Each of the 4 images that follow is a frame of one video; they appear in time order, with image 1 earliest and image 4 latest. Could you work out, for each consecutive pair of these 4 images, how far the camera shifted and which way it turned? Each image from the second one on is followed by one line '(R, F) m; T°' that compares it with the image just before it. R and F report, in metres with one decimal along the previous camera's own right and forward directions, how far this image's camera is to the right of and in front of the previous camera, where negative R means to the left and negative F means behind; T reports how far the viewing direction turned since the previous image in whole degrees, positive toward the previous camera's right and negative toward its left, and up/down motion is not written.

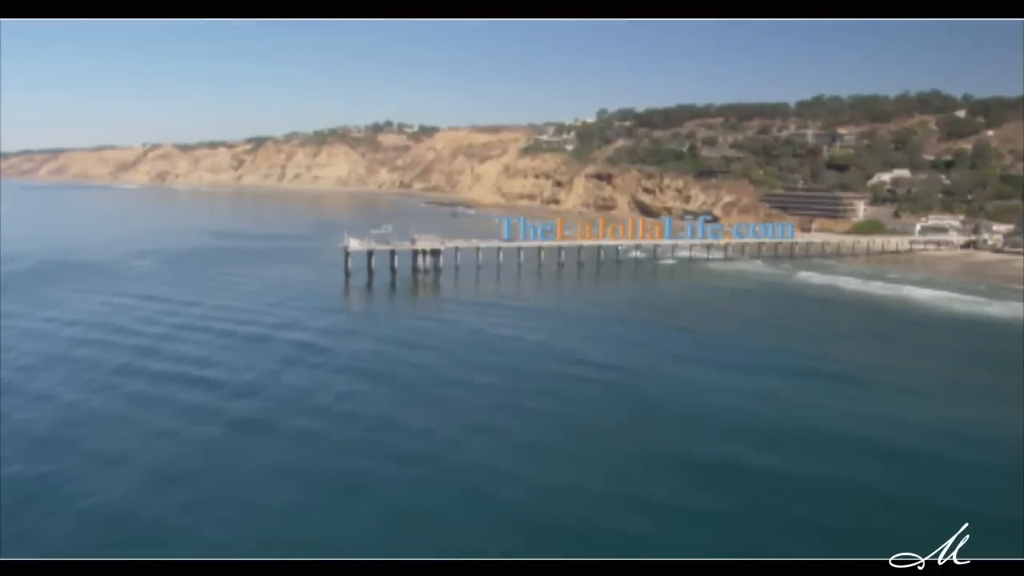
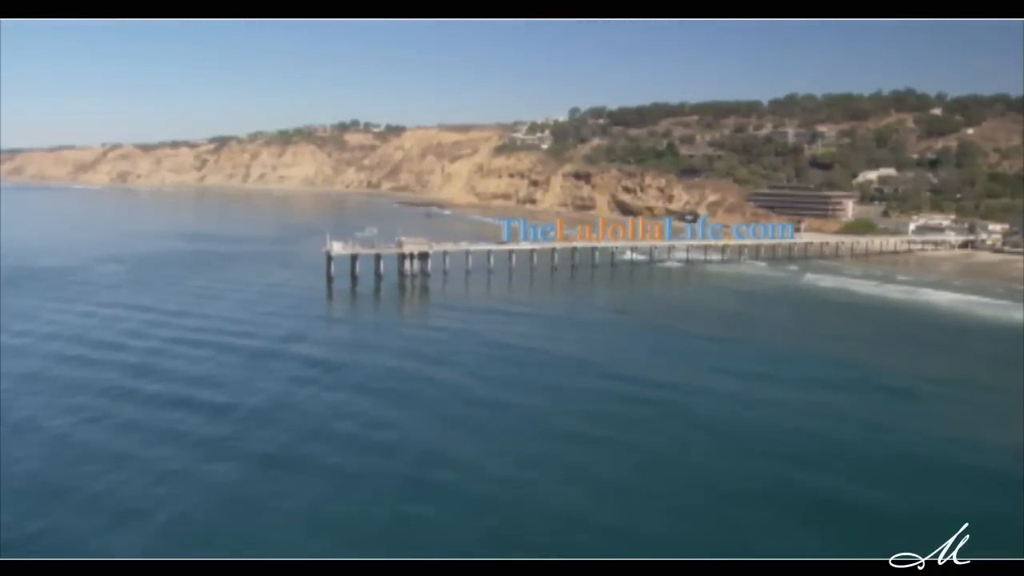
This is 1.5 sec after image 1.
(-1.0, +1.7) m; +2°
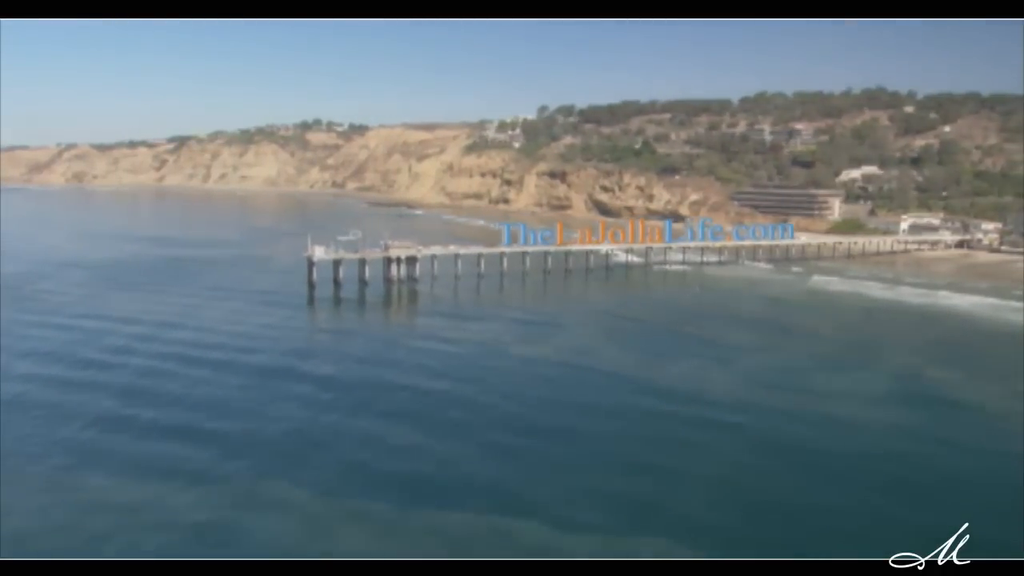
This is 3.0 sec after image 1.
(-1.1, +1.6) m; +2°
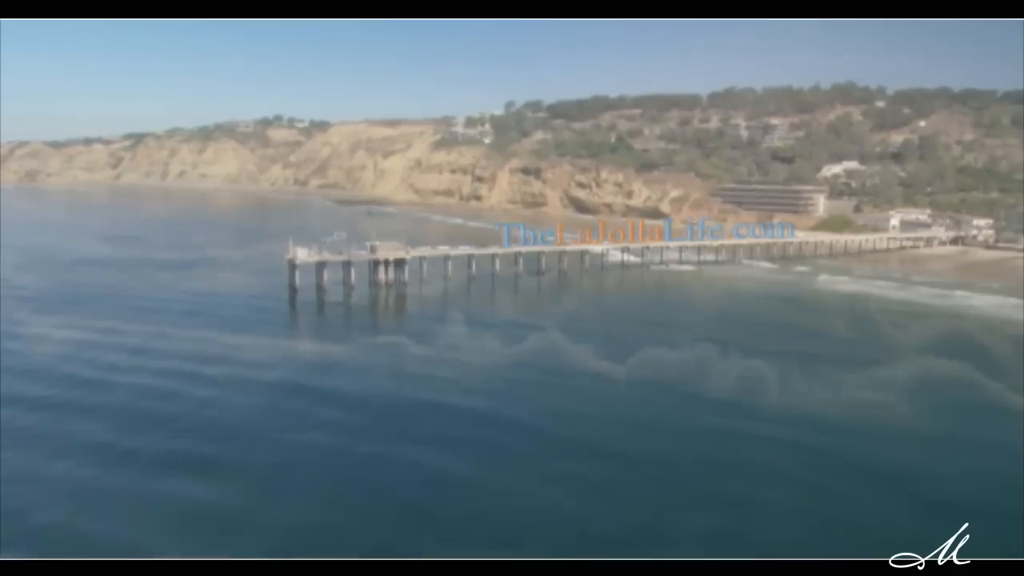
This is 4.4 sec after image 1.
(-1.1, +1.5) m; +2°
